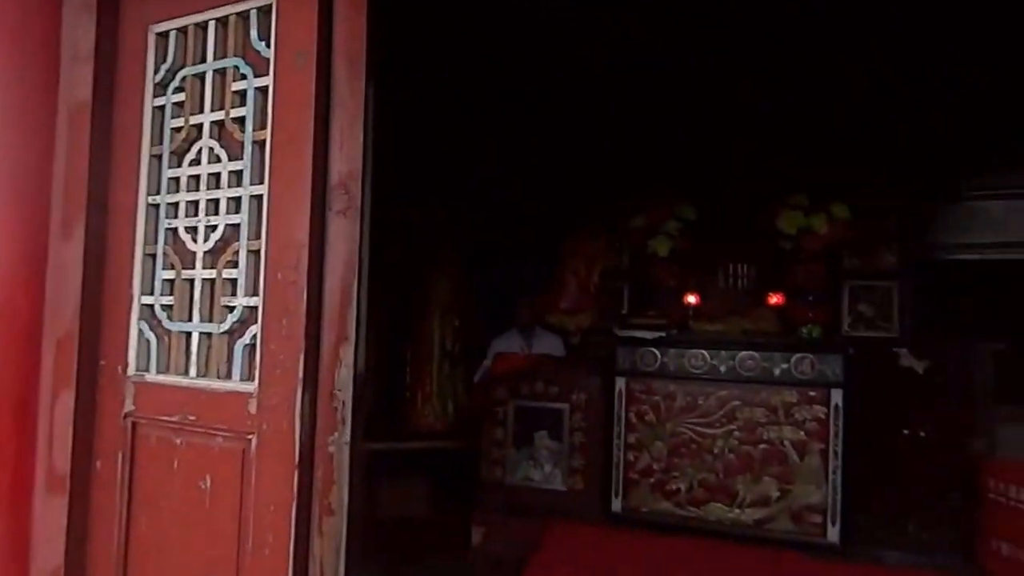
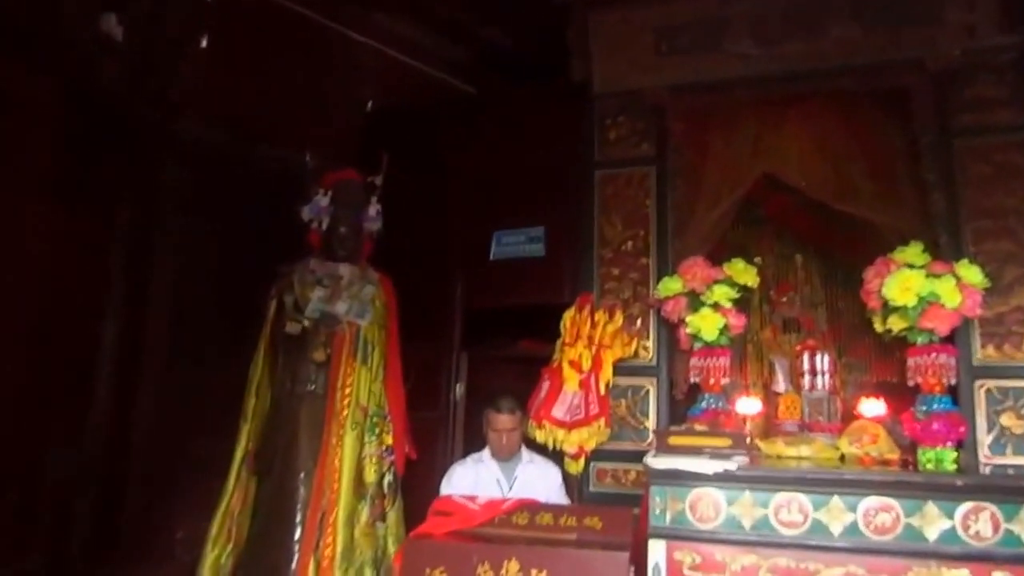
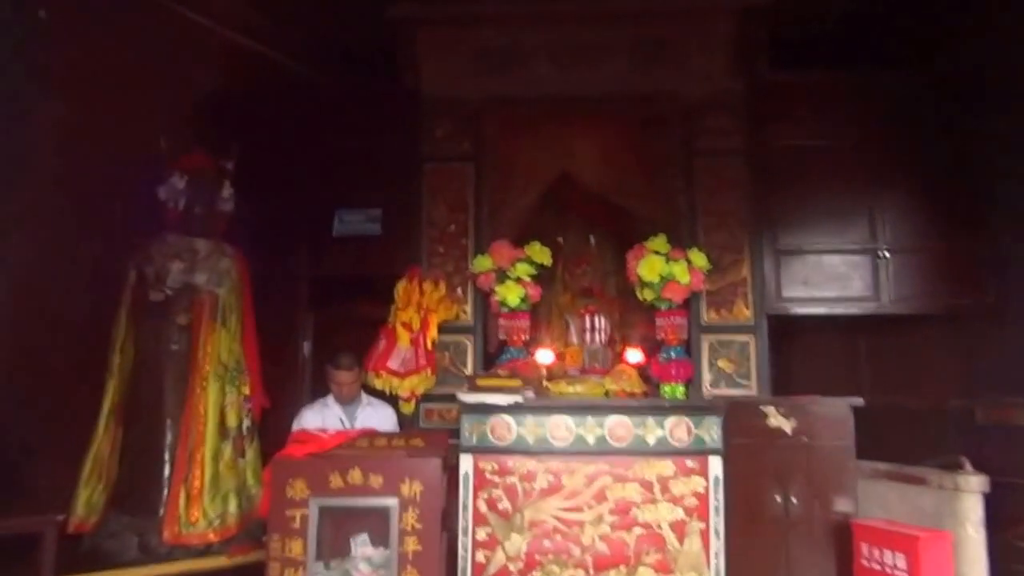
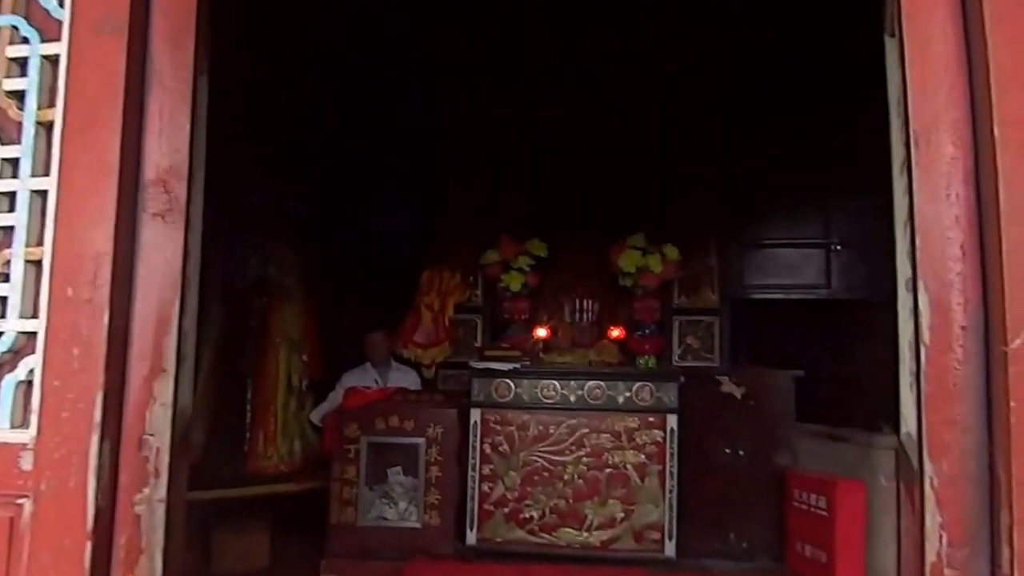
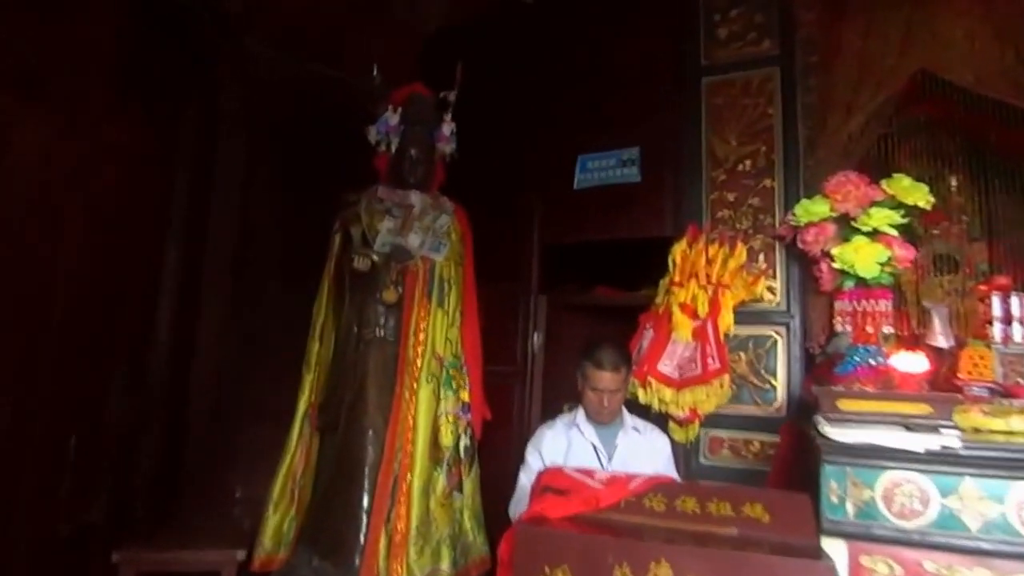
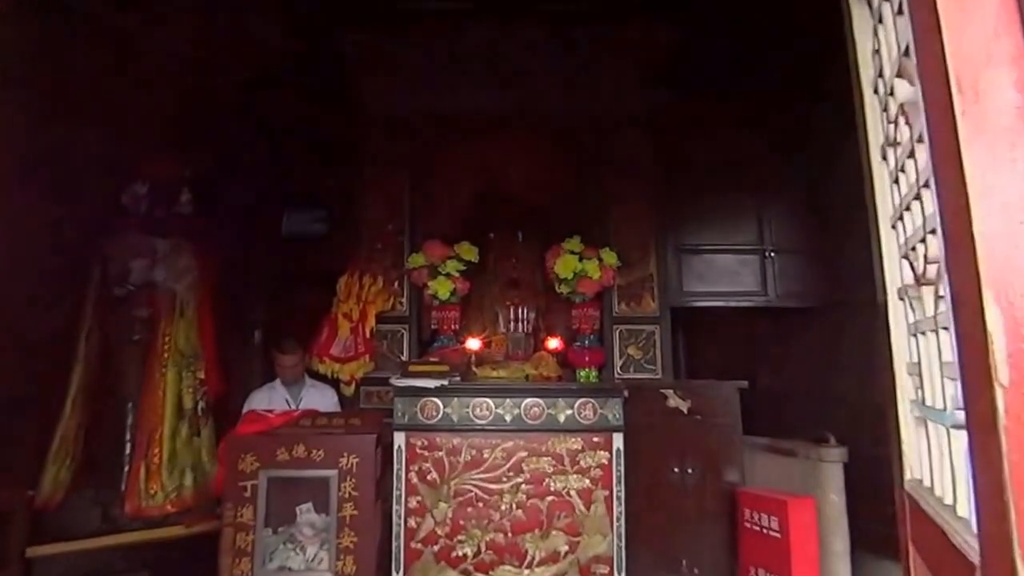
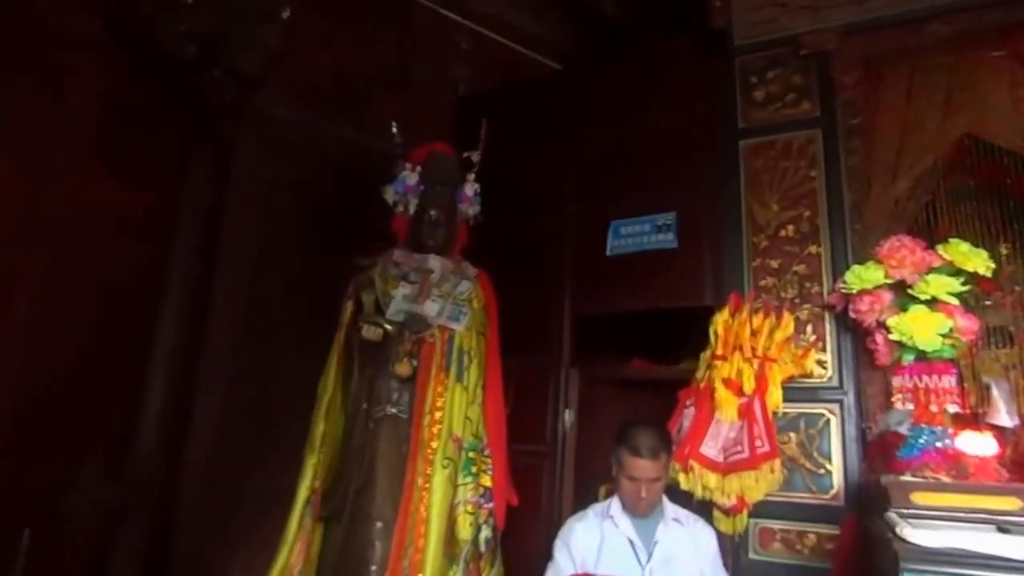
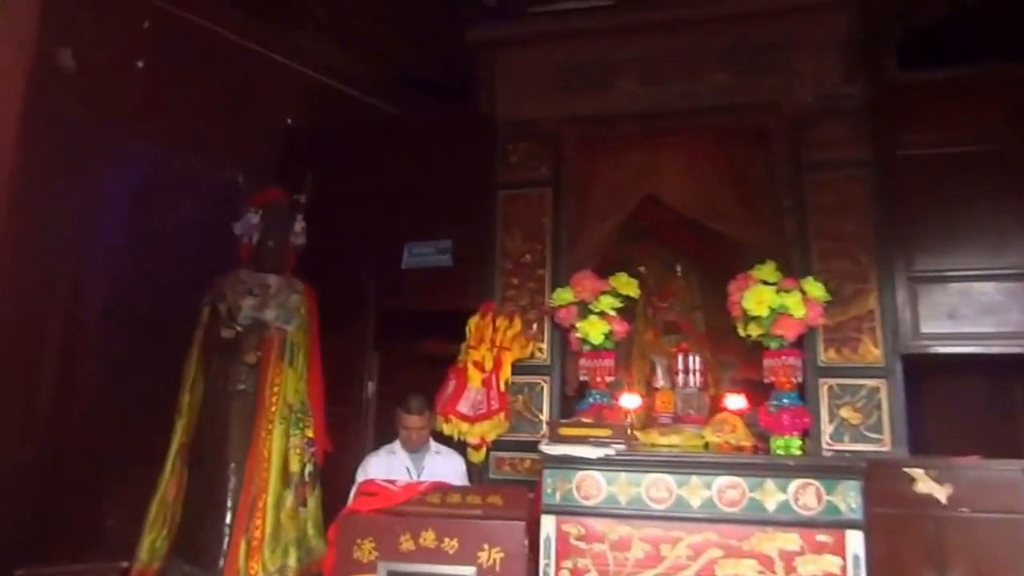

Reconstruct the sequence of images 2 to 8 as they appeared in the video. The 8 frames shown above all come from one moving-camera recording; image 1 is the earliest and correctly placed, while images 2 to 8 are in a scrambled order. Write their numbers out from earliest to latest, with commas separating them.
4, 6, 3, 8, 2, 5, 7
